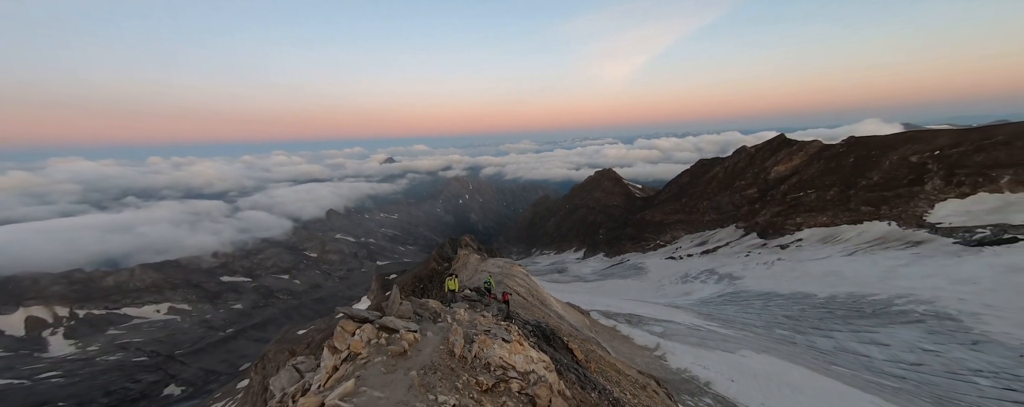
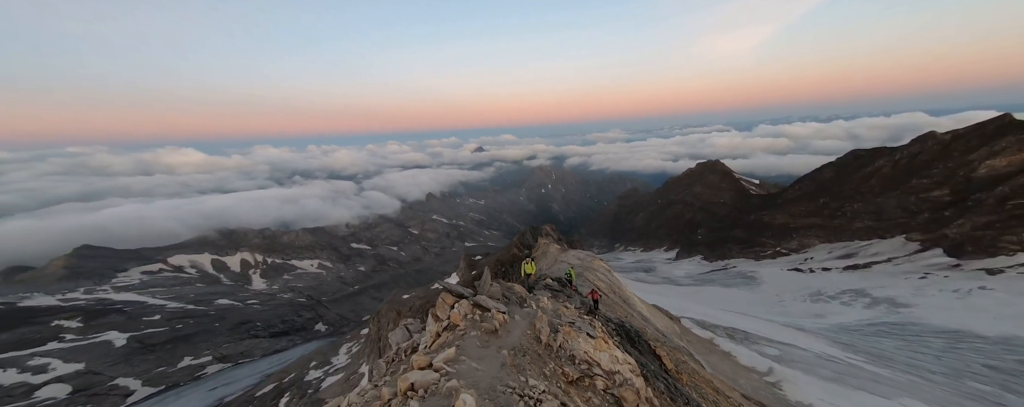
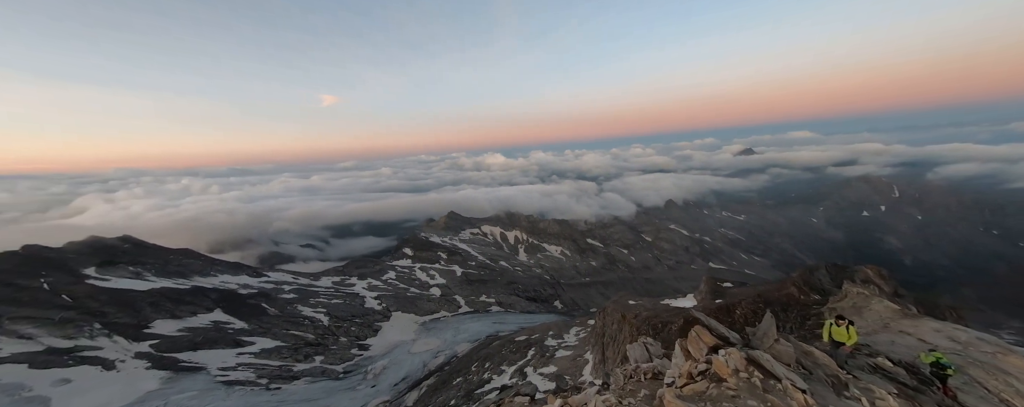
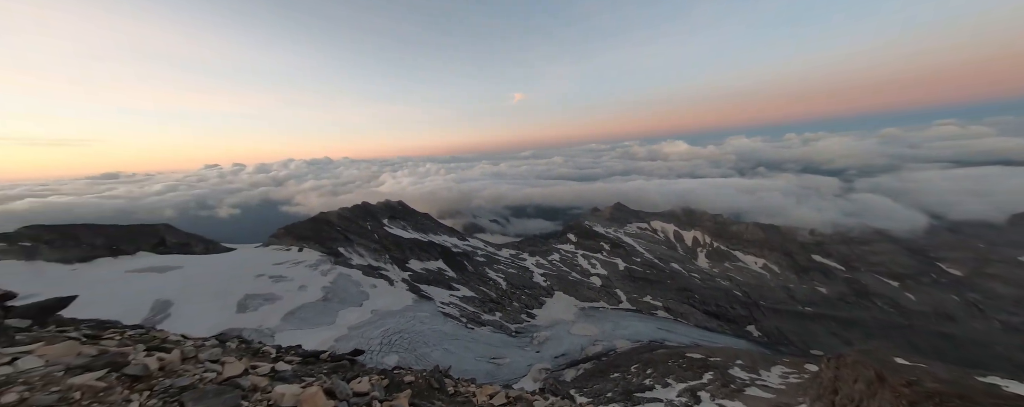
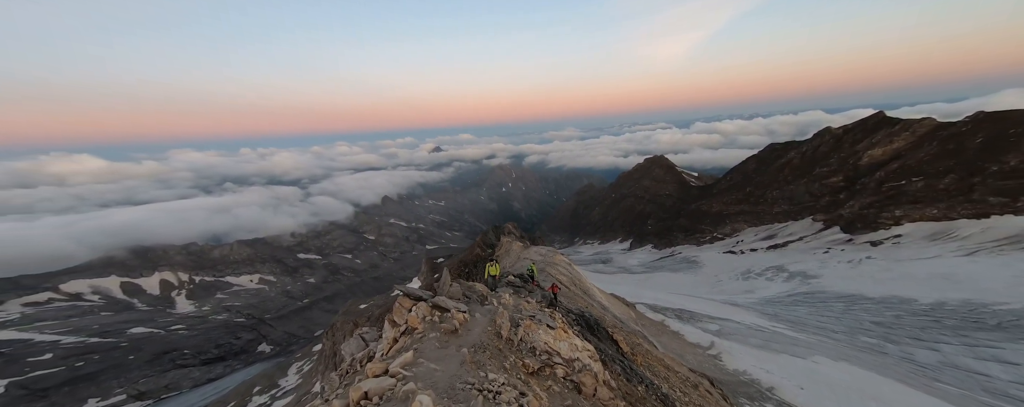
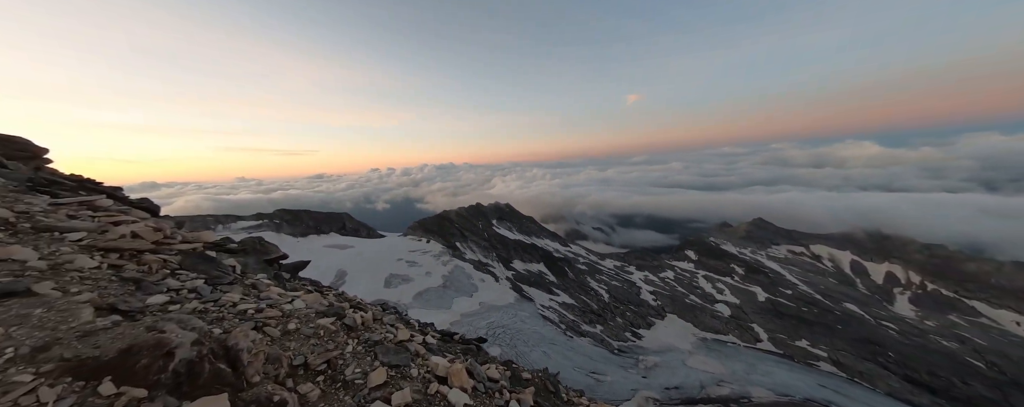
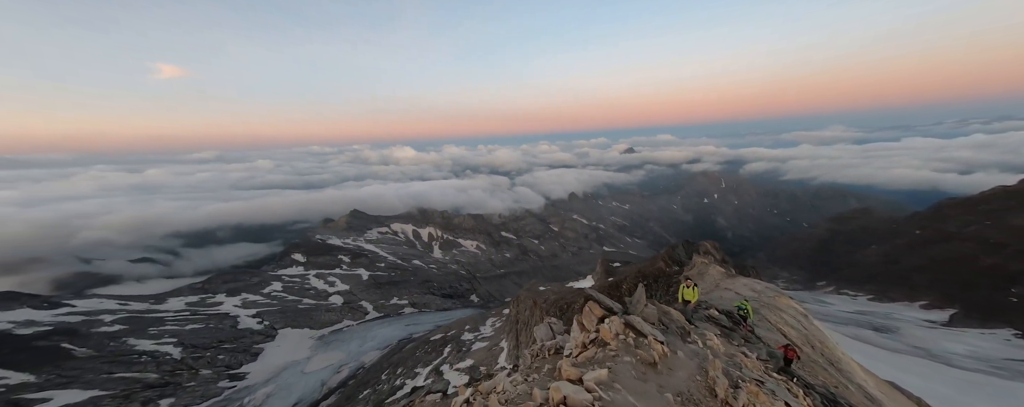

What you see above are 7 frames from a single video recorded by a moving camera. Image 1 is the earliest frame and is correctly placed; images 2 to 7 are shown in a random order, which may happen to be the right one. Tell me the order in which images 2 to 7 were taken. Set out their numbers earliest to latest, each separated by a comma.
5, 2, 7, 3, 4, 6
